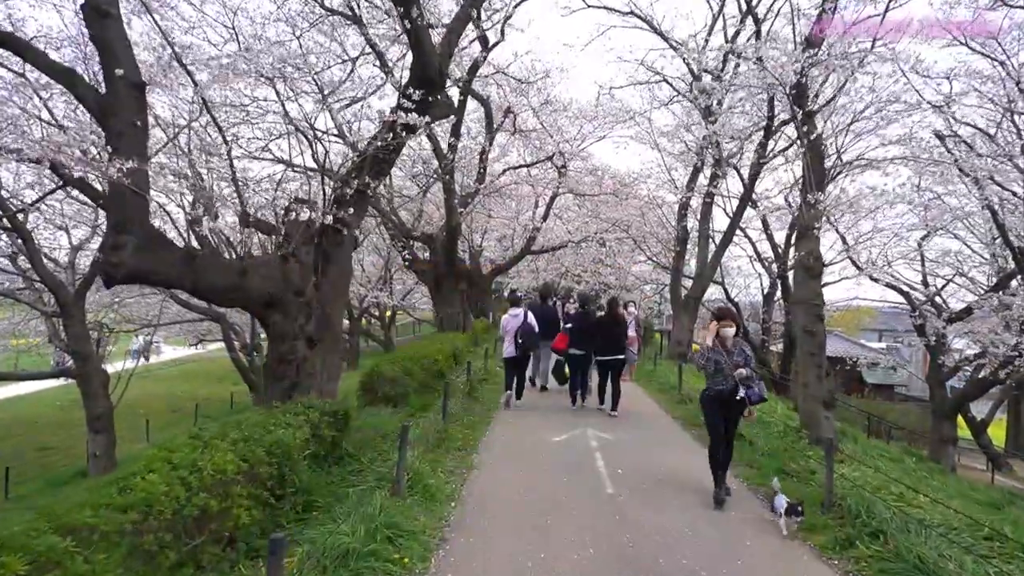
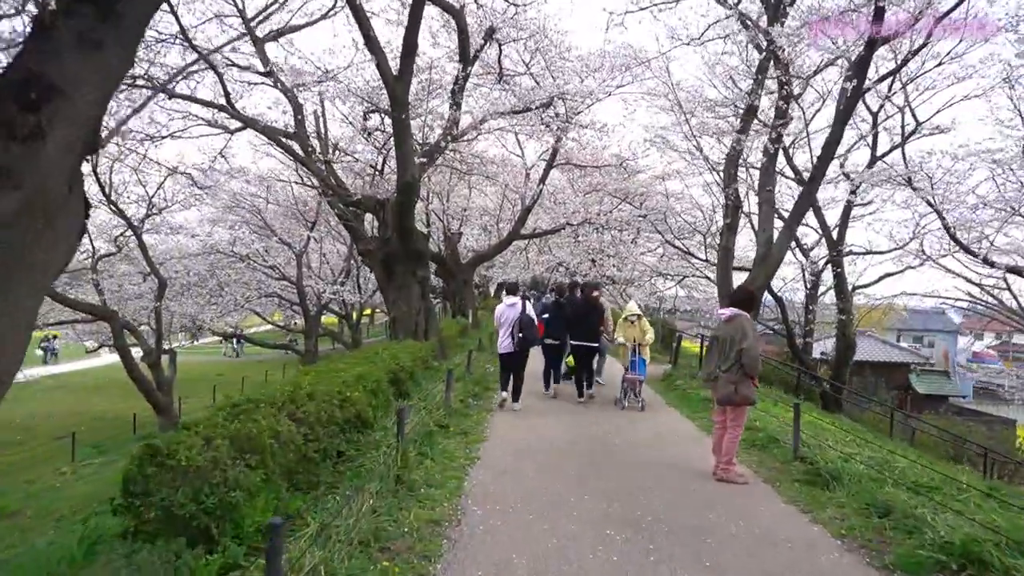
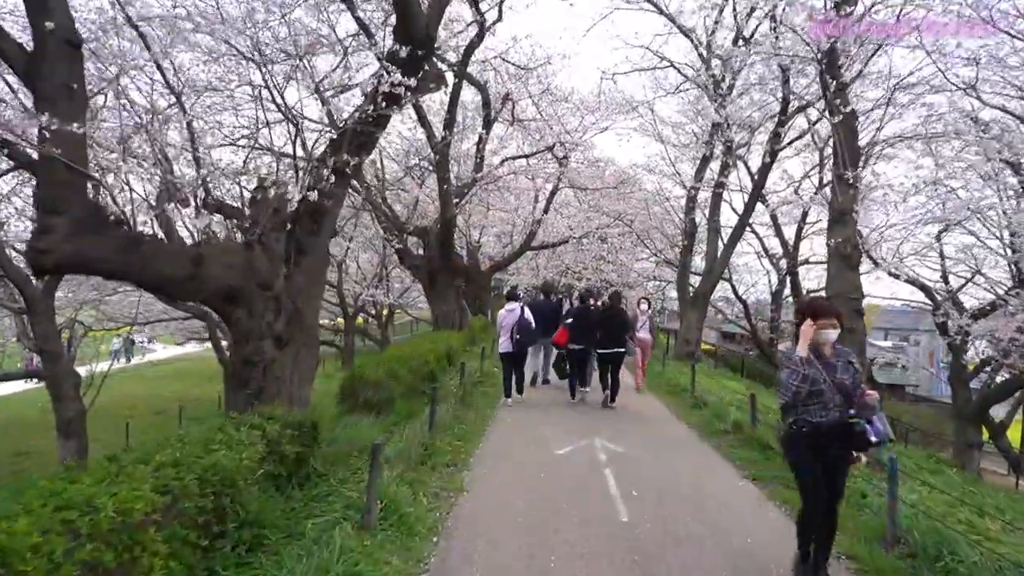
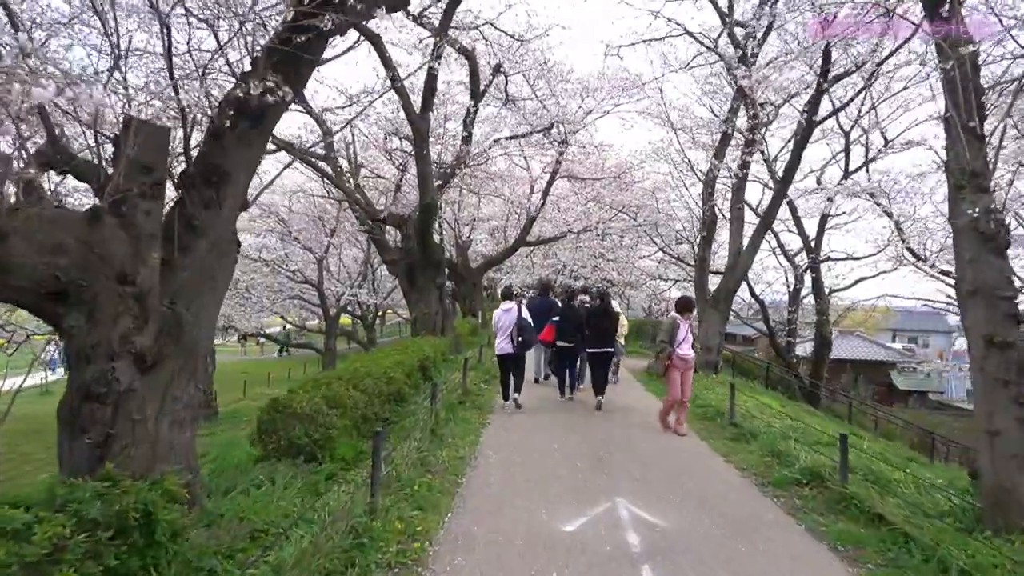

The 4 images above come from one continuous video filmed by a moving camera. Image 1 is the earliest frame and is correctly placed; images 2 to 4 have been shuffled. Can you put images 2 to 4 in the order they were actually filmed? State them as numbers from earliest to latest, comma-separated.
3, 4, 2
